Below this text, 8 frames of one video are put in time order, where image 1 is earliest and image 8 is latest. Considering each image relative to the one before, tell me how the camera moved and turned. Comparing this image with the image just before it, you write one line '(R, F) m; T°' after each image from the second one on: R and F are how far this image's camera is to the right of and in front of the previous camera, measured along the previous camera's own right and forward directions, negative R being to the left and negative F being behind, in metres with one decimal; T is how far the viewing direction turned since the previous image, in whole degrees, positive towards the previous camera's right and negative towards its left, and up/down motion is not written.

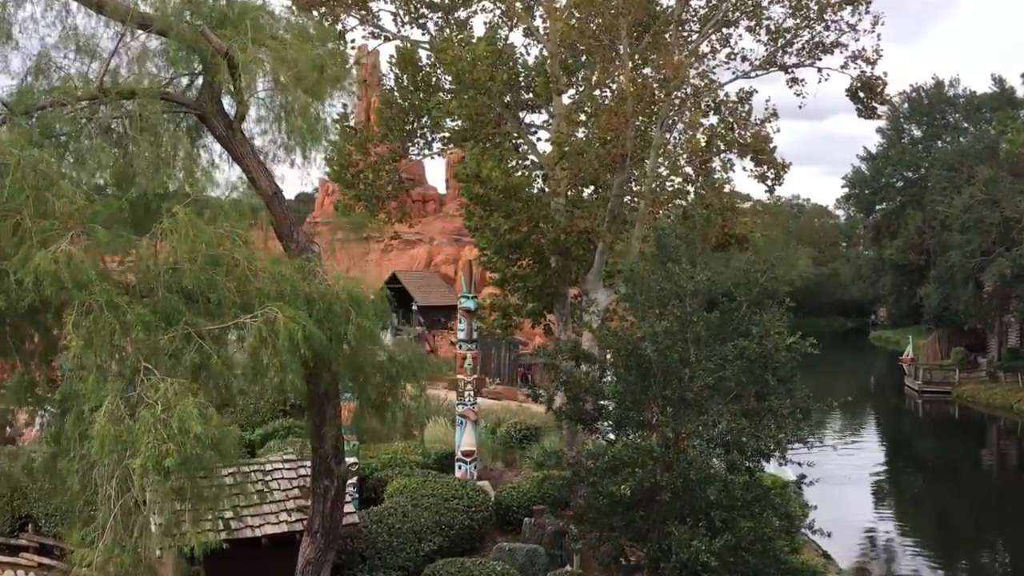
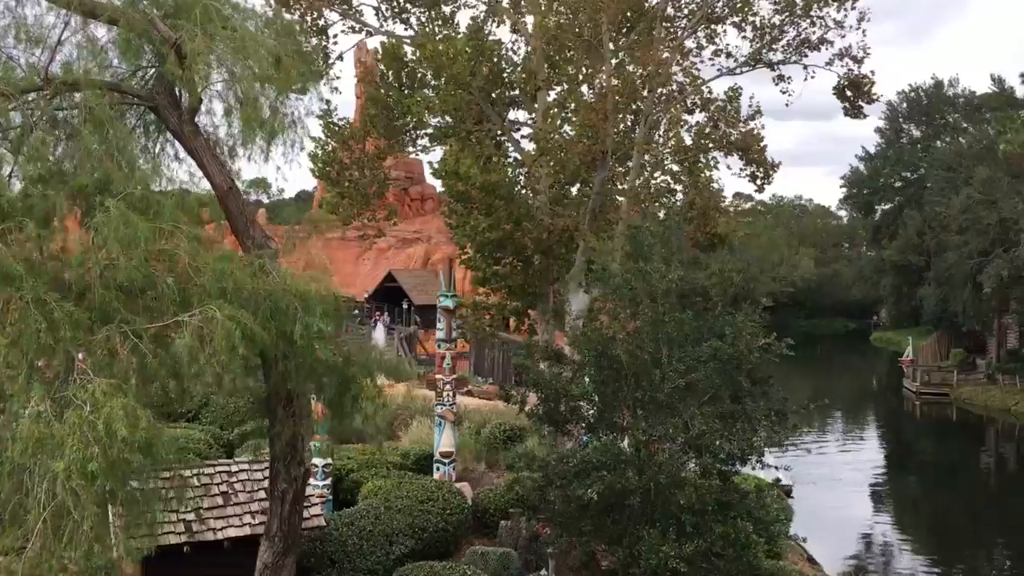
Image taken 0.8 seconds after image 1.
(+0.3, +0.2) m; 0°
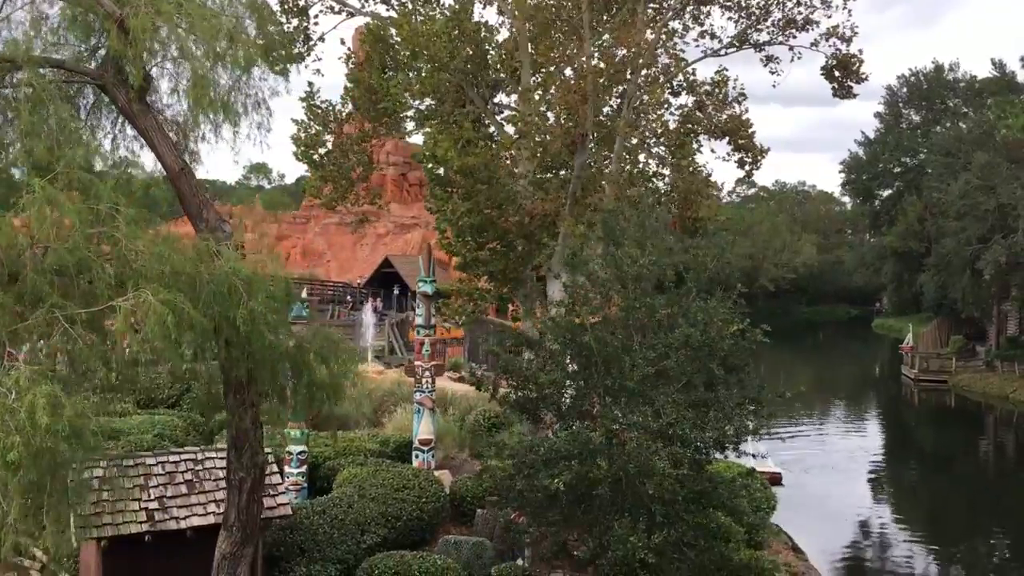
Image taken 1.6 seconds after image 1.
(+0.3, +0.2) m; 0°
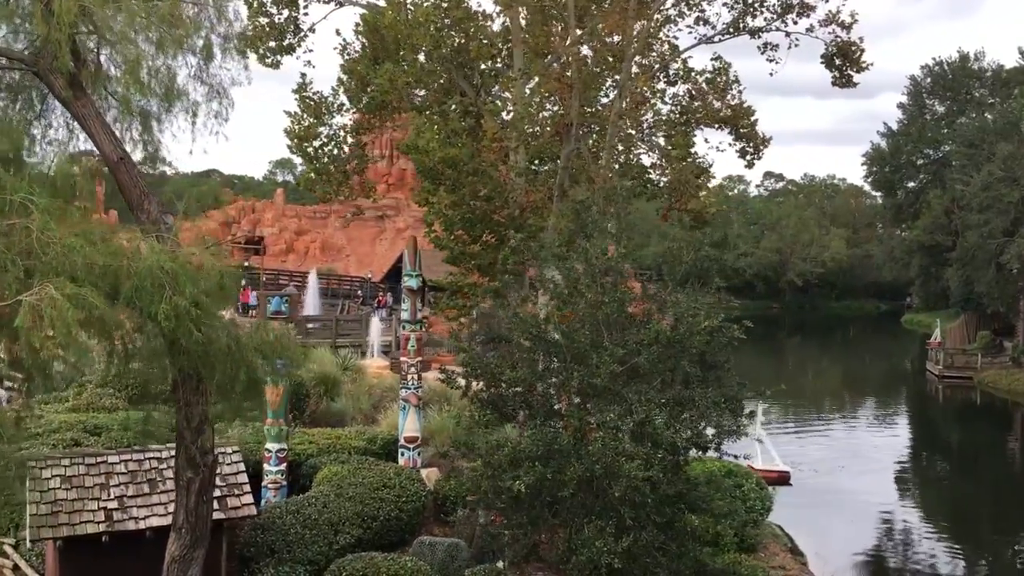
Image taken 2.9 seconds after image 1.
(+0.5, +0.3) m; -2°
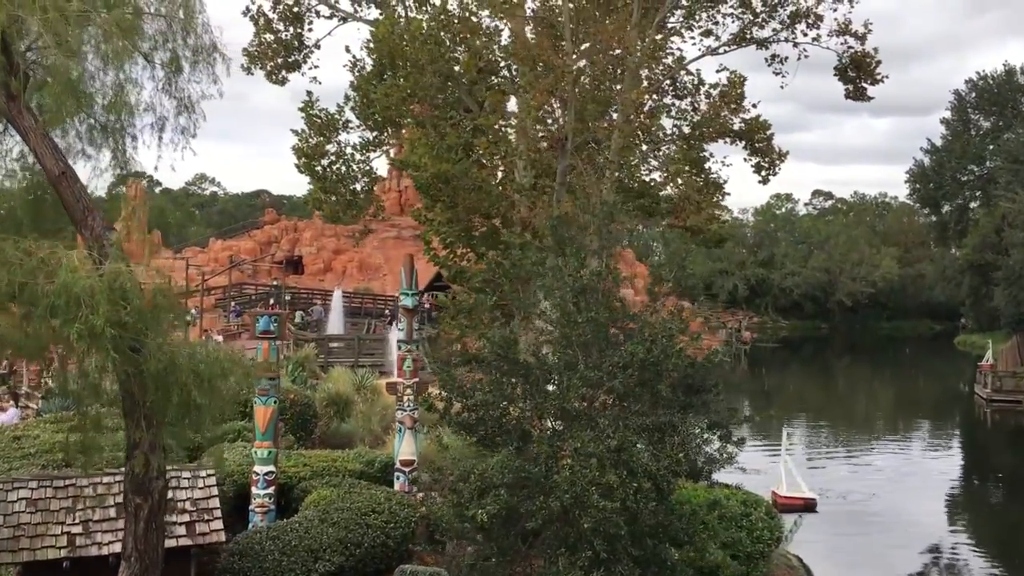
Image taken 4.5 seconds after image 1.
(+0.5, +0.3) m; -3°
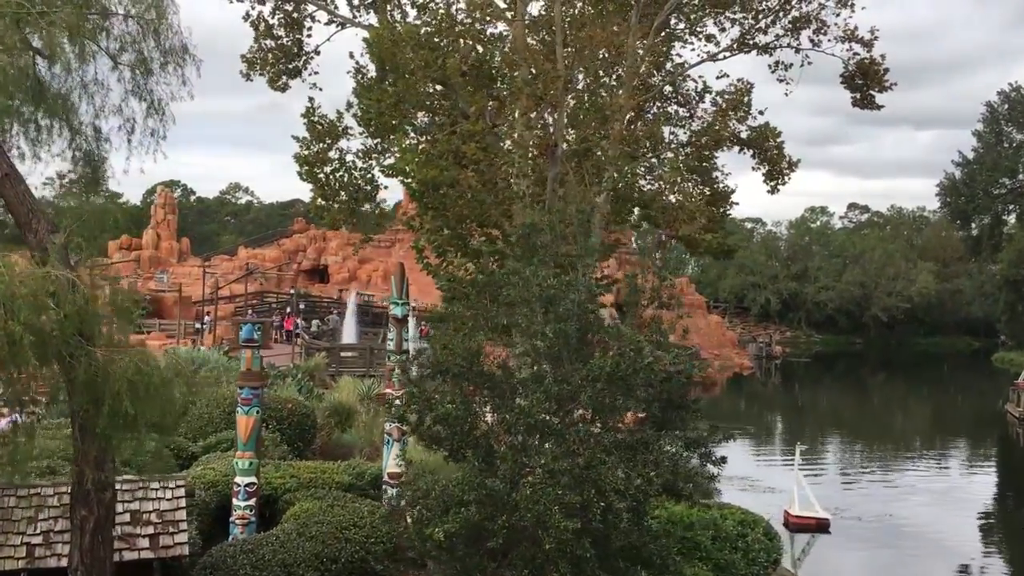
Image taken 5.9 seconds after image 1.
(+0.4, +0.3) m; -2°
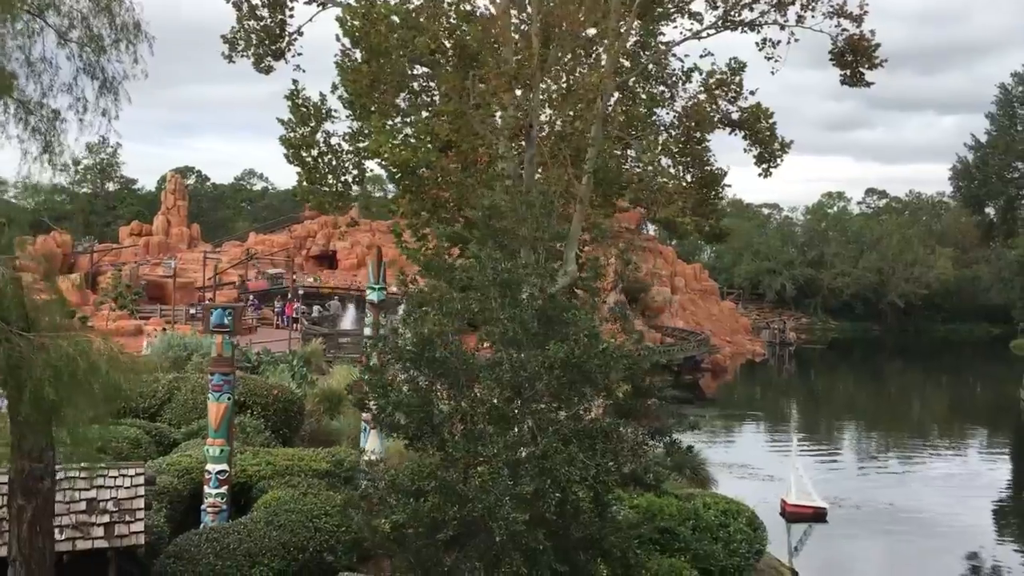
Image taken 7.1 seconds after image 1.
(+0.4, +0.2) m; -1°
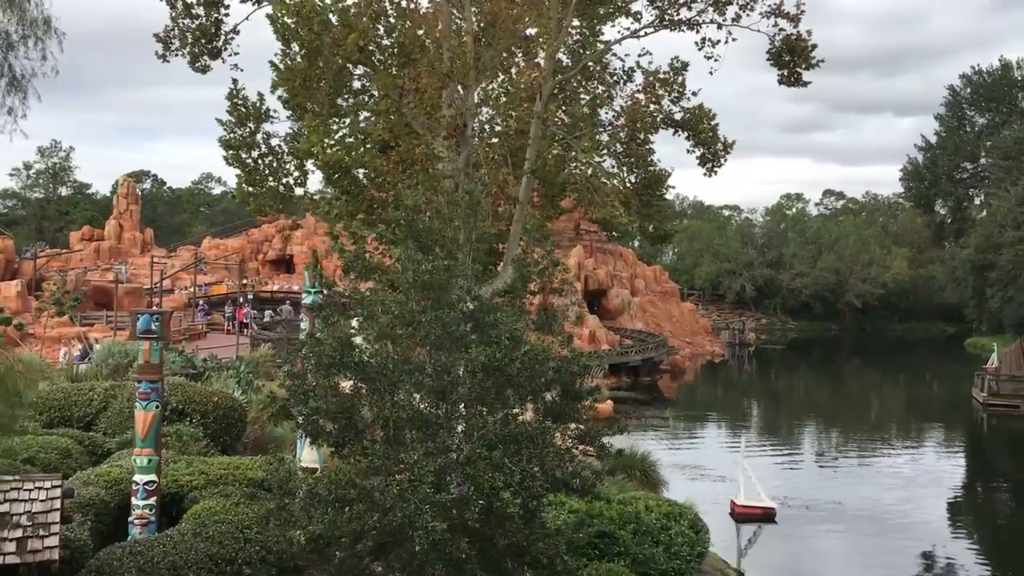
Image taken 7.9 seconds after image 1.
(+0.3, +0.1) m; +2°
